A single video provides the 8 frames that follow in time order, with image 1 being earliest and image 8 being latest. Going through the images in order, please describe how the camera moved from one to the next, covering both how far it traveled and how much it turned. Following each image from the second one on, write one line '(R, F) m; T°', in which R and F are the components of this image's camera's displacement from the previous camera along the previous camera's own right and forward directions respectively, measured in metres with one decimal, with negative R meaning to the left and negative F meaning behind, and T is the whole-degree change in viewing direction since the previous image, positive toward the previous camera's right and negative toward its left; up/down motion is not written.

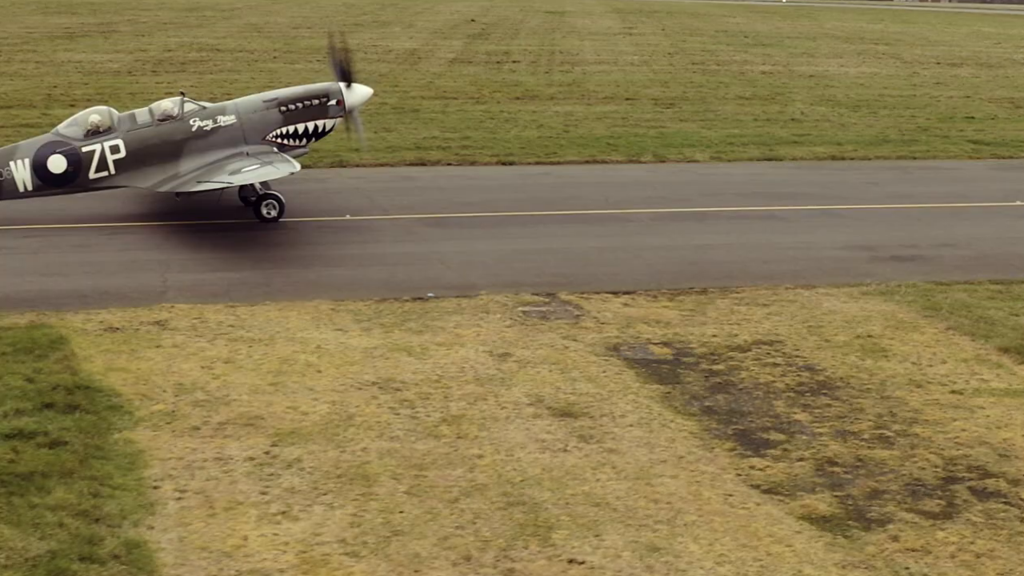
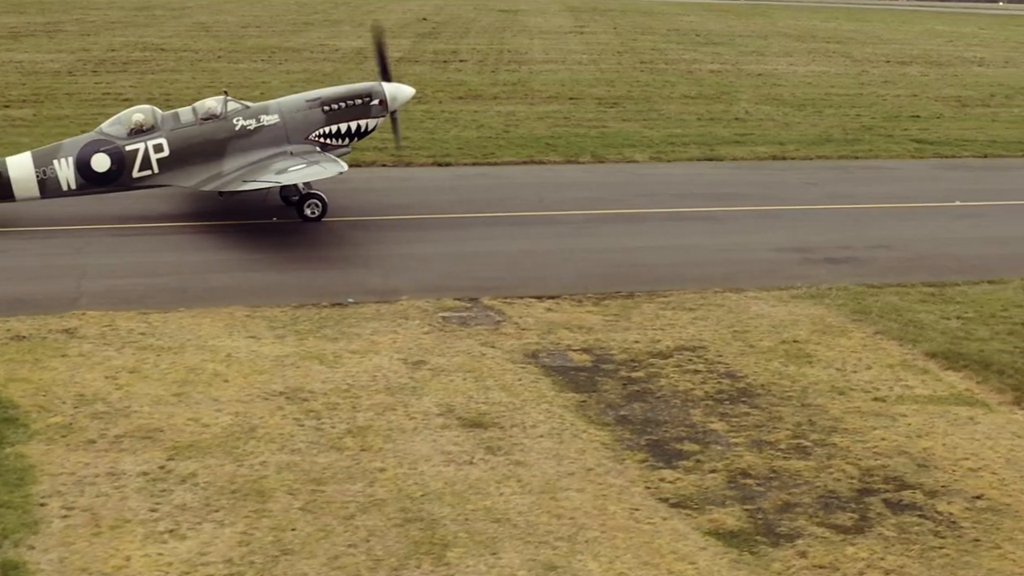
(+0.9, +0.6) m; +1°
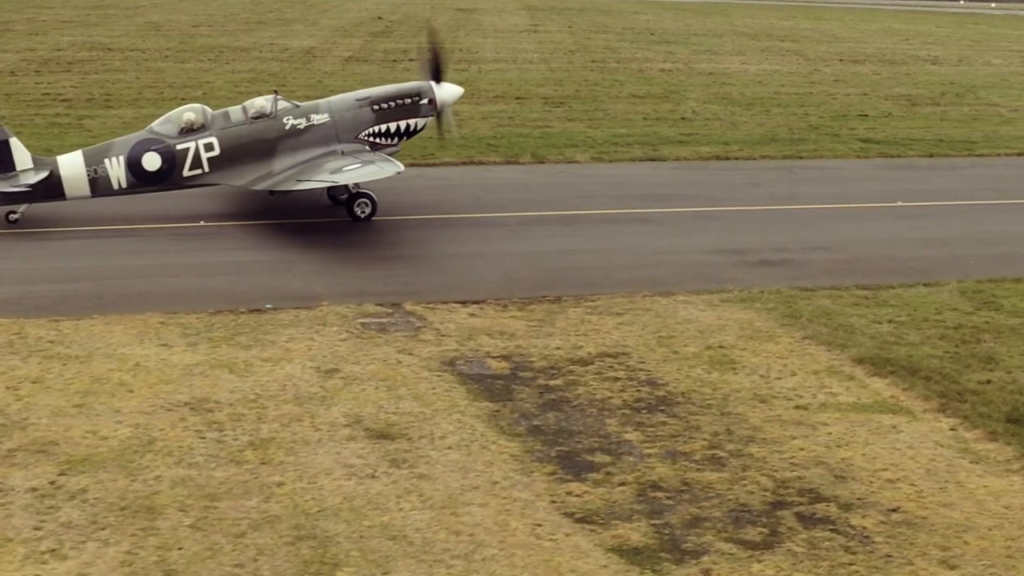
(+0.9, +0.5) m; +1°
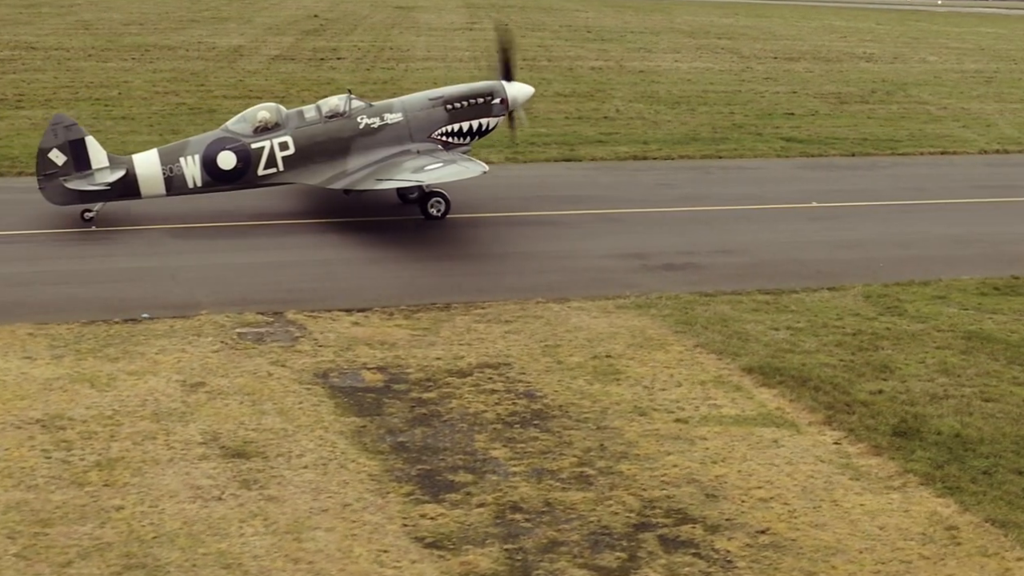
(+1.3, +0.8) m; +1°
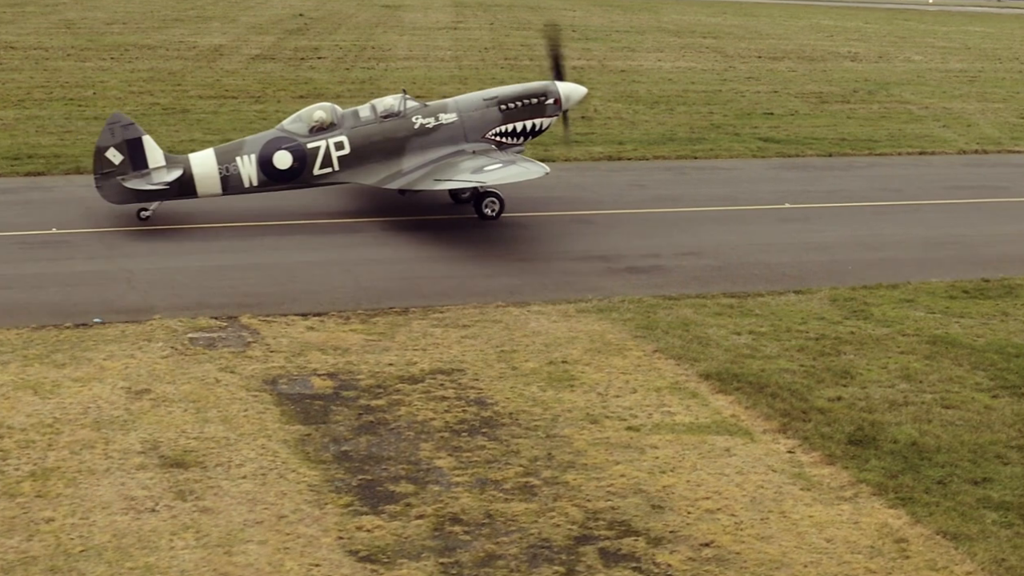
(+0.7, +0.4) m; 0°
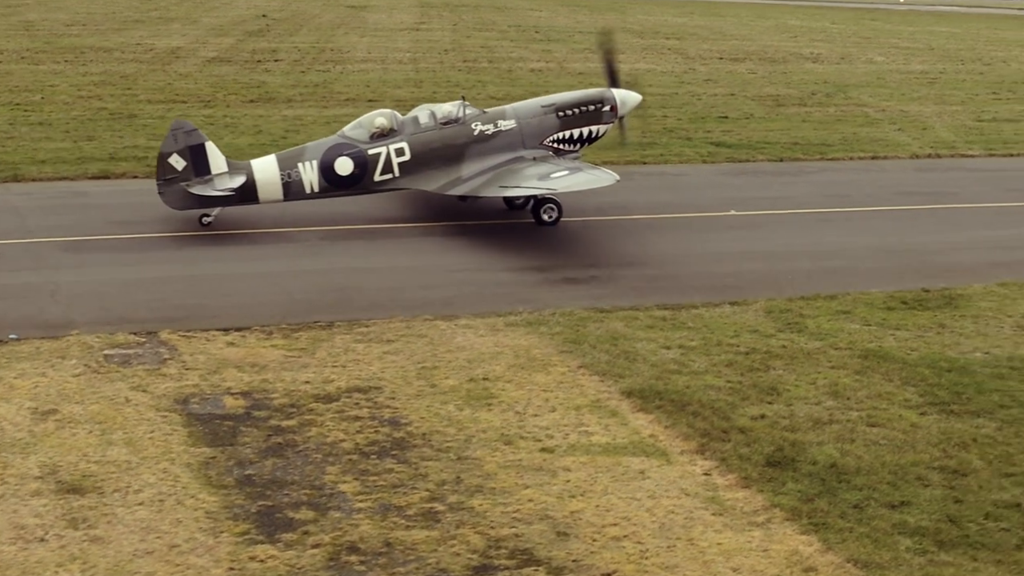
(+0.9, +0.4) m; 0°
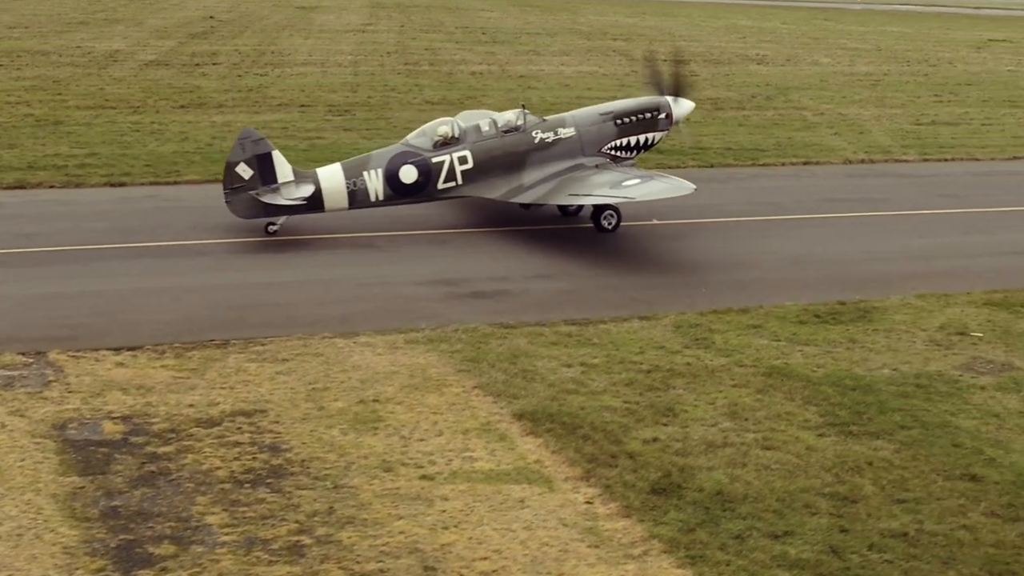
(+1.2, +0.5) m; +1°
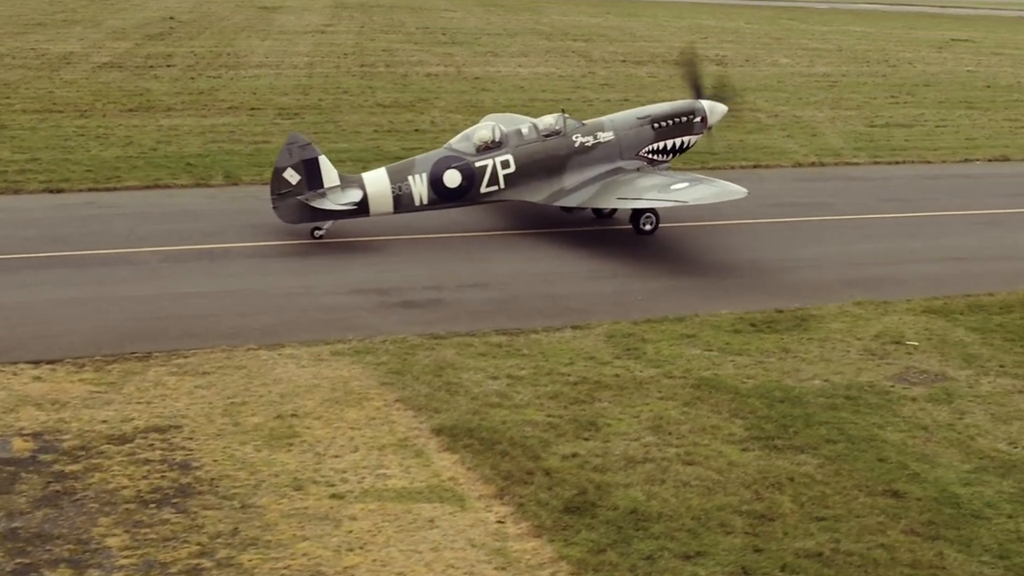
(+0.8, +0.3) m; +1°
